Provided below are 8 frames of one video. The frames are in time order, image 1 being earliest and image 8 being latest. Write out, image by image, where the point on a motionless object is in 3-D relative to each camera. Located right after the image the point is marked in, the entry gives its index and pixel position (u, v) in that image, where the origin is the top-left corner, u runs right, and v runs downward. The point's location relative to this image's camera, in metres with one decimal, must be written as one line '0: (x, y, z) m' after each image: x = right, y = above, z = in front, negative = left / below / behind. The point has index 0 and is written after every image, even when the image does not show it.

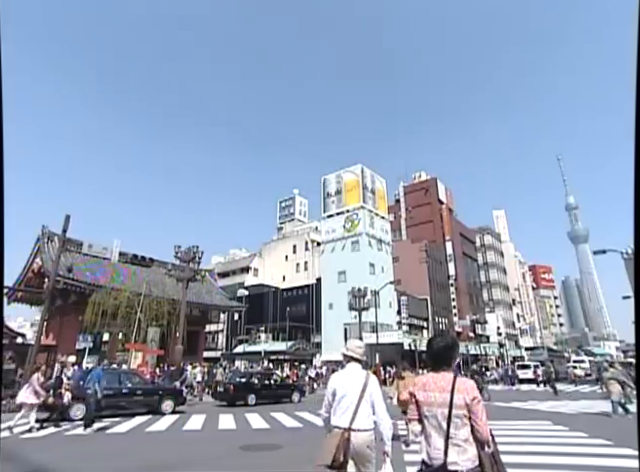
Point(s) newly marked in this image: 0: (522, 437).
0: (+5.5, -5.7, +10.4) m
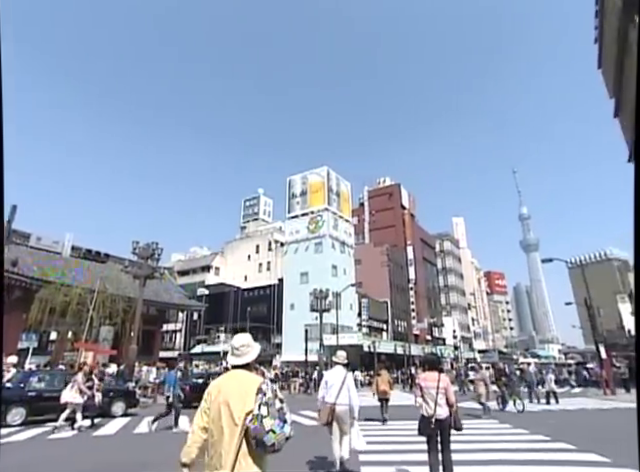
0: (+4.5, -5.9, +10.9) m
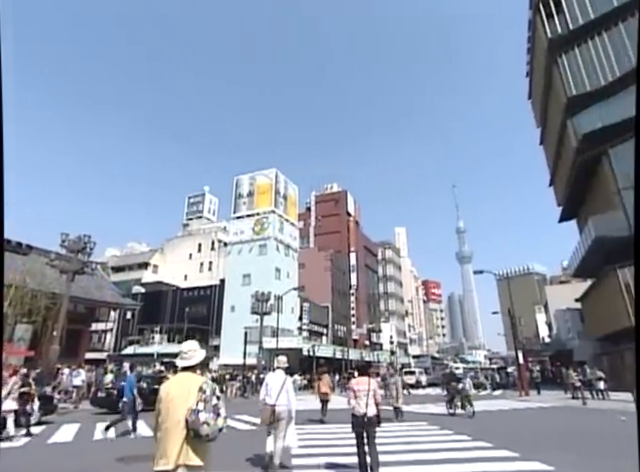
0: (+2.7, -6.2, +11.5) m
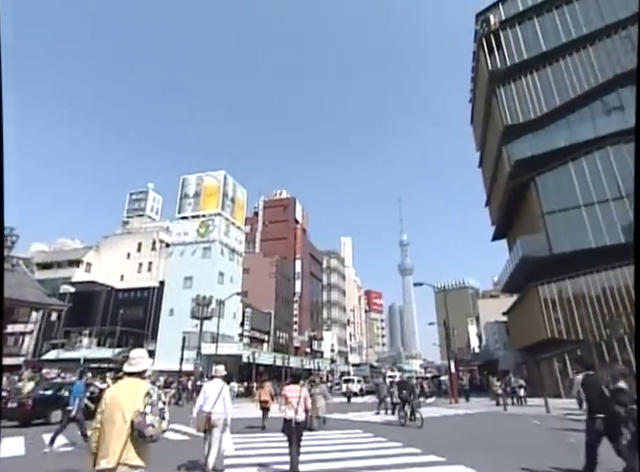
0: (+0.8, -6.6, +11.8) m
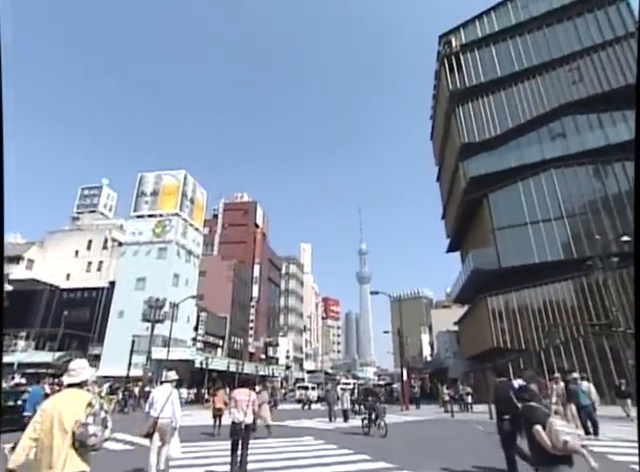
0: (-0.7, -6.7, +12.0) m
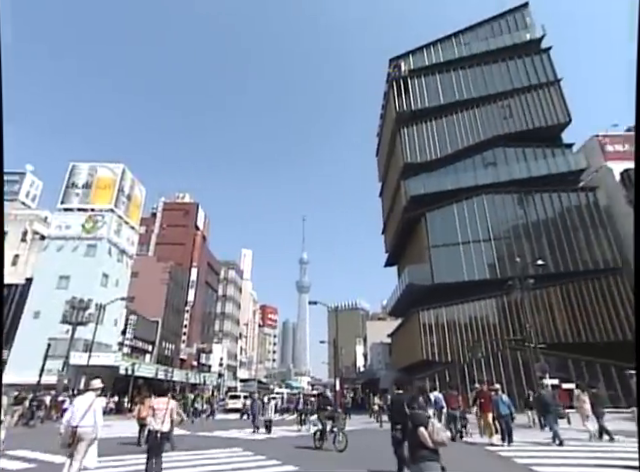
0: (-3.0, -6.9, +12.2) m
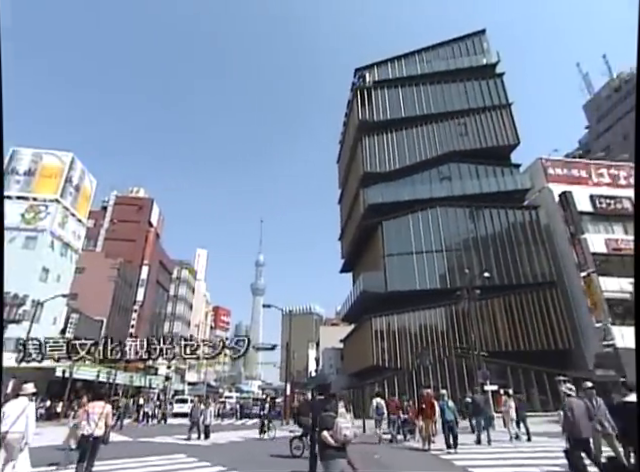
0: (-4.6, -6.8, +12.0) m
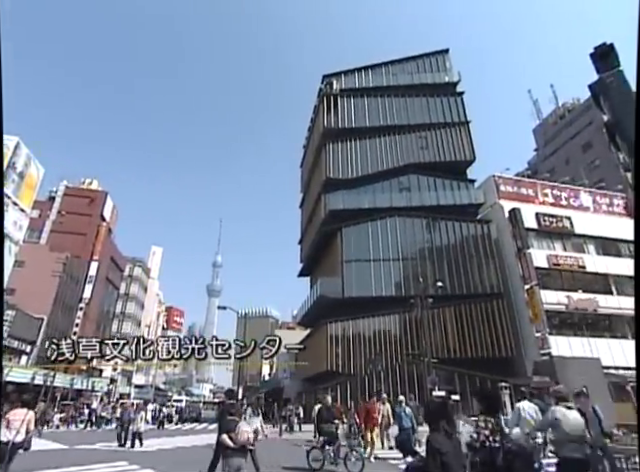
0: (-6.1, -6.7, +11.6) m
